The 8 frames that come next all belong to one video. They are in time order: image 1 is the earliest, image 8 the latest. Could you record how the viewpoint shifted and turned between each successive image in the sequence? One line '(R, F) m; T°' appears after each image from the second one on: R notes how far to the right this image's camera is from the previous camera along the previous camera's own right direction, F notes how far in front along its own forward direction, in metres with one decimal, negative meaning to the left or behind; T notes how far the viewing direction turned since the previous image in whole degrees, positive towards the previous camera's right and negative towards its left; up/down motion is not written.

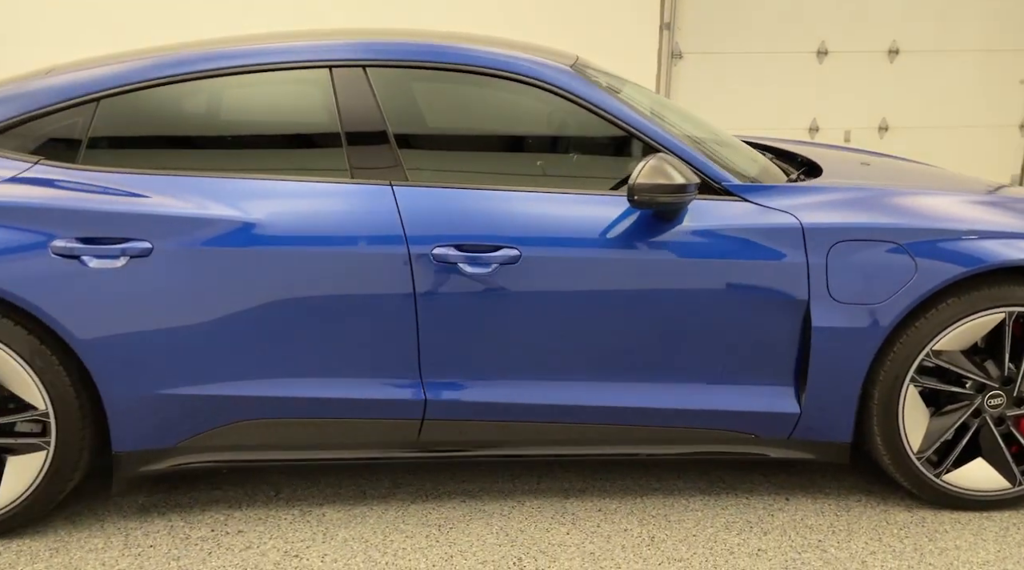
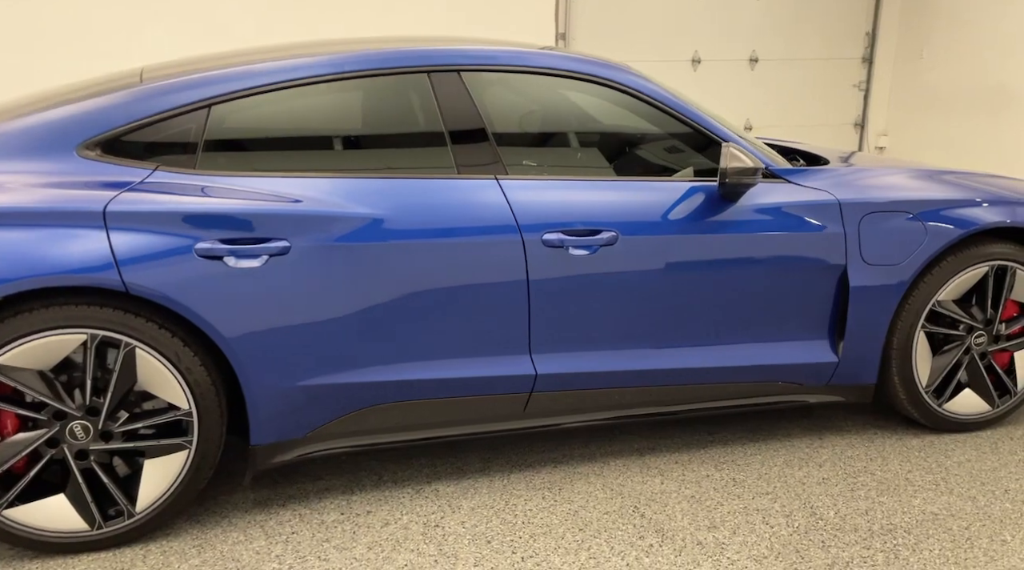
(-0.7, -0.2) m; +11°
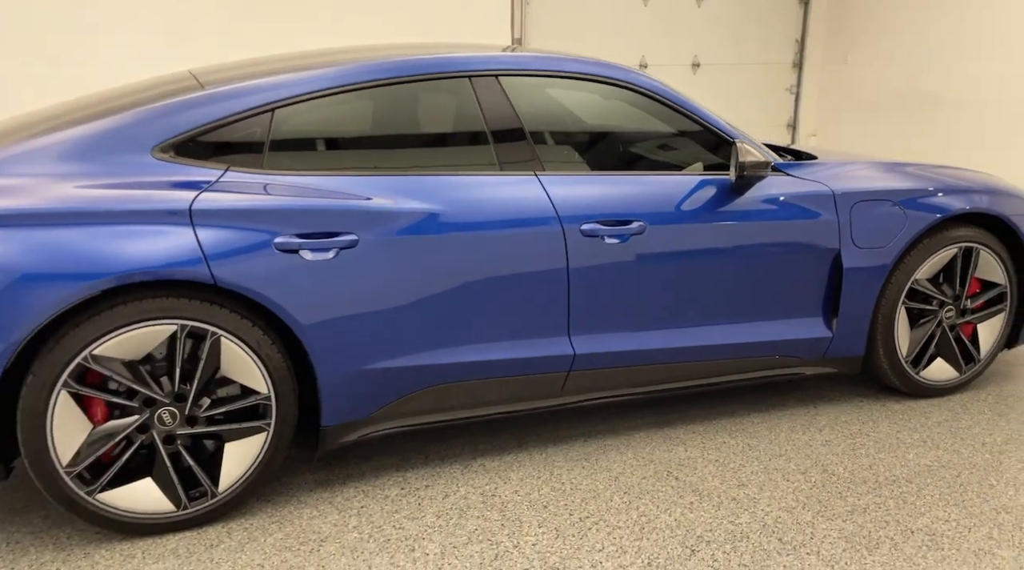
(-0.3, -0.2) m; +5°
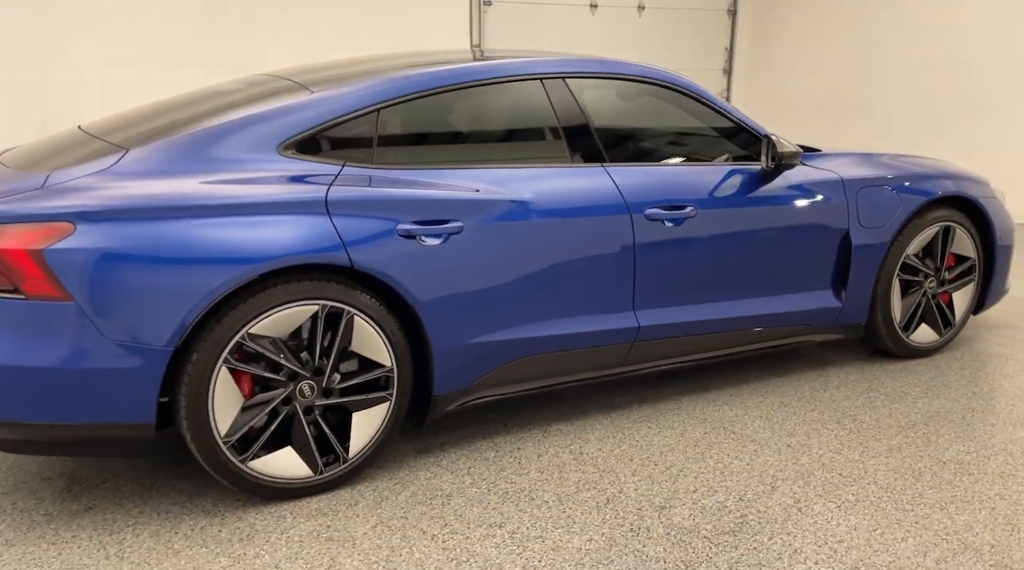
(-0.6, -0.2) m; +6°
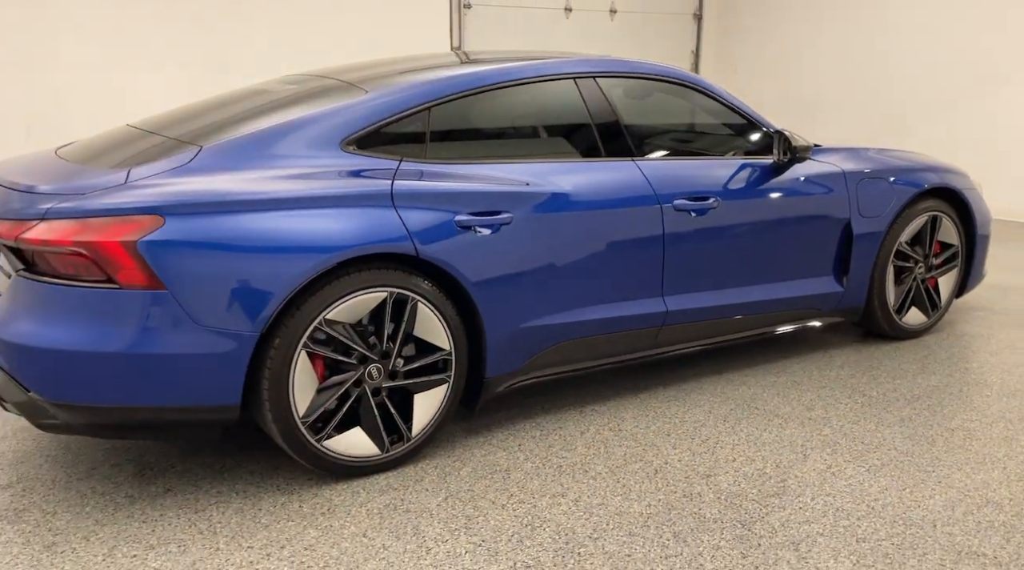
(-0.3, -0.1) m; +3°
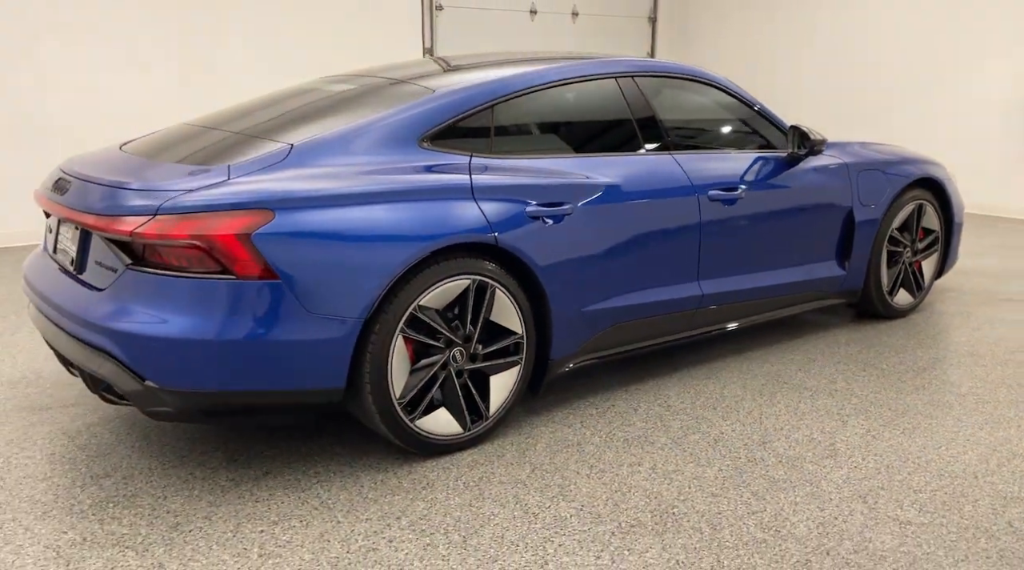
(-0.4, -0.1) m; +5°
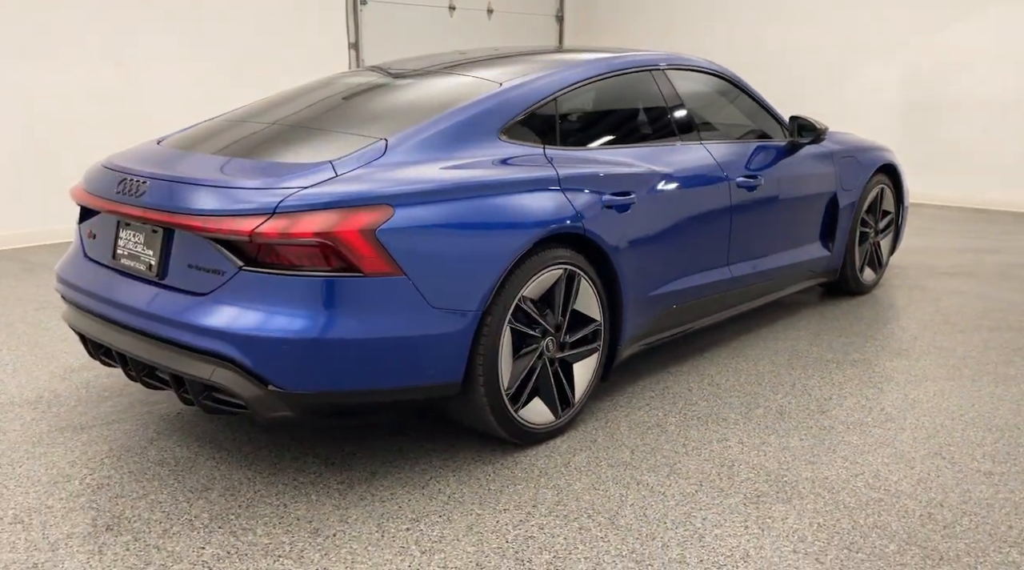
(-0.7, 0.0) m; +9°
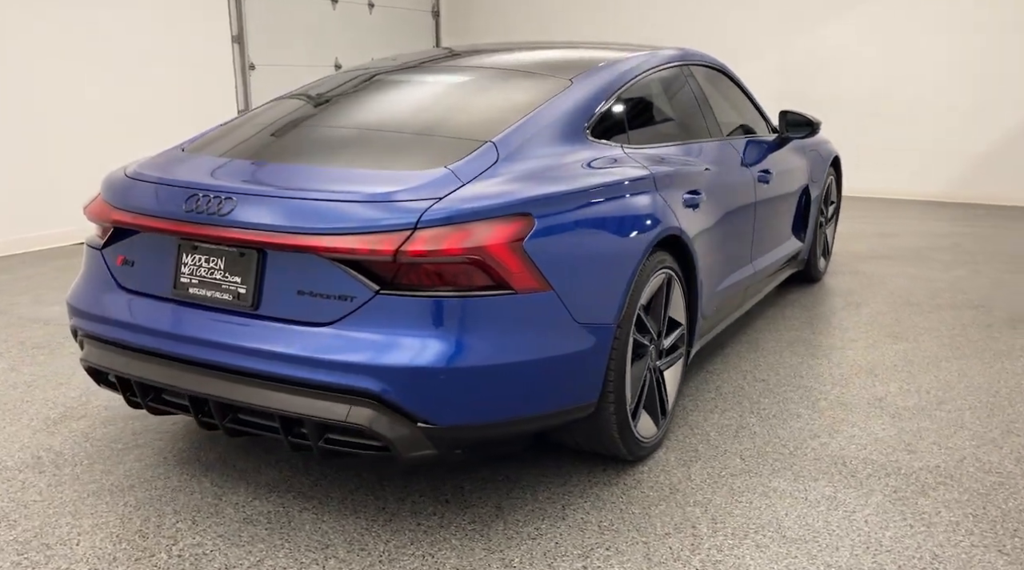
(-0.8, +0.2) m; +11°
